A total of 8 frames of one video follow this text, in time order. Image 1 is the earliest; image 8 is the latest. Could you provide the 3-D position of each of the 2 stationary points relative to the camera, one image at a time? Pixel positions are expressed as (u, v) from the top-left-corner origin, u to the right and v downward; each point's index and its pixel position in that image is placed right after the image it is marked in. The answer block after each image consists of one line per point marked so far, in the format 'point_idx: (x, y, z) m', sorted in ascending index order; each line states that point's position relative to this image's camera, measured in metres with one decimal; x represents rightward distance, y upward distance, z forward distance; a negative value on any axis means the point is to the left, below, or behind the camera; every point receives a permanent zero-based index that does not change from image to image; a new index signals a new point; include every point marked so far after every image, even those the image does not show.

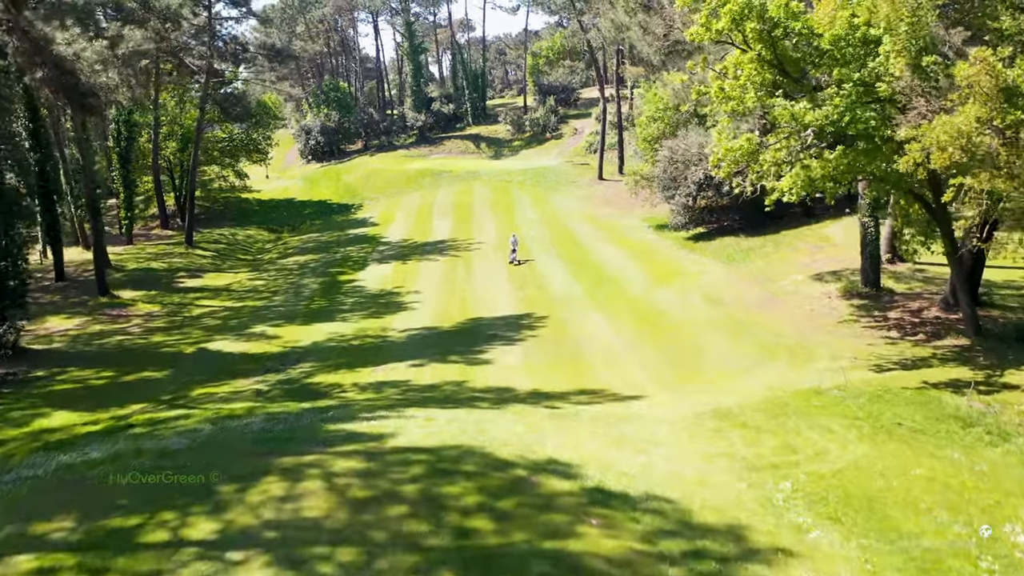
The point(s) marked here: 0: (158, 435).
0: (-4.7, -2.0, +10.3) m
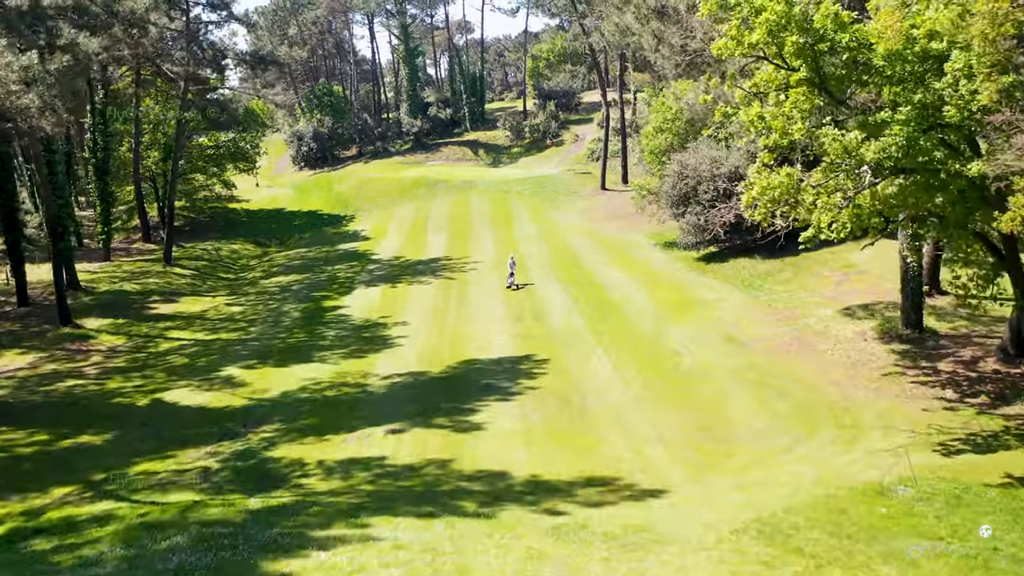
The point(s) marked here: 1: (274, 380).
0: (-4.8, -2.9, +8.1) m
1: (-5.5, -2.2, +17.9) m
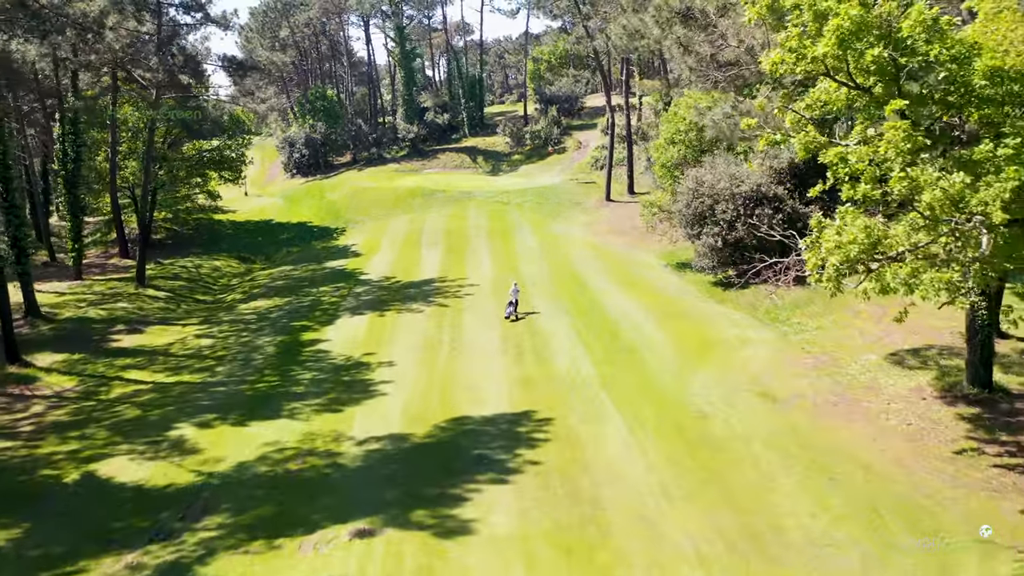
0: (-4.8, -3.8, +5.5) m
1: (-5.6, -3.1, +15.4) m
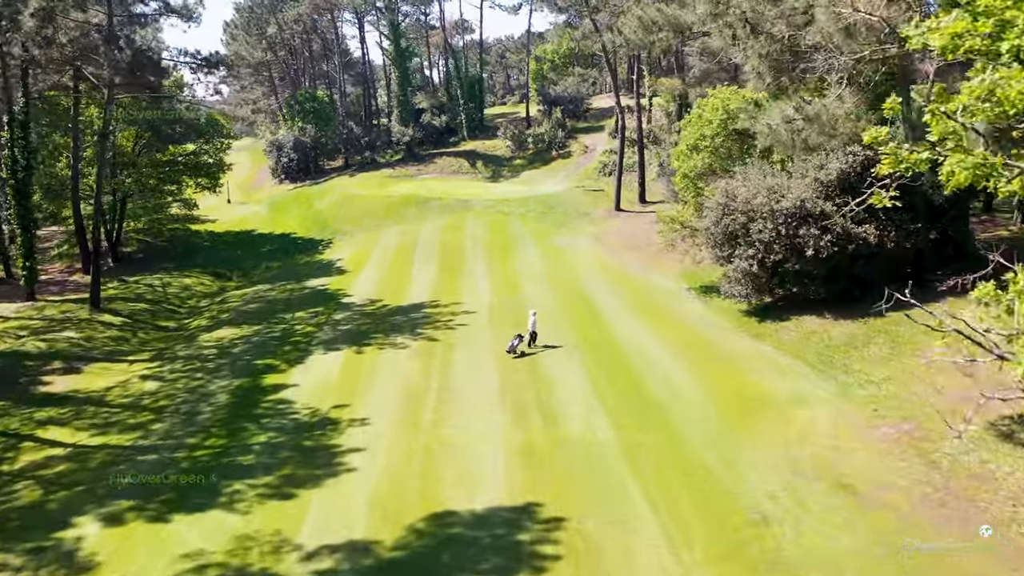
0: (-4.9, -4.7, +1.8) m
1: (-5.6, -4.0, +11.6) m
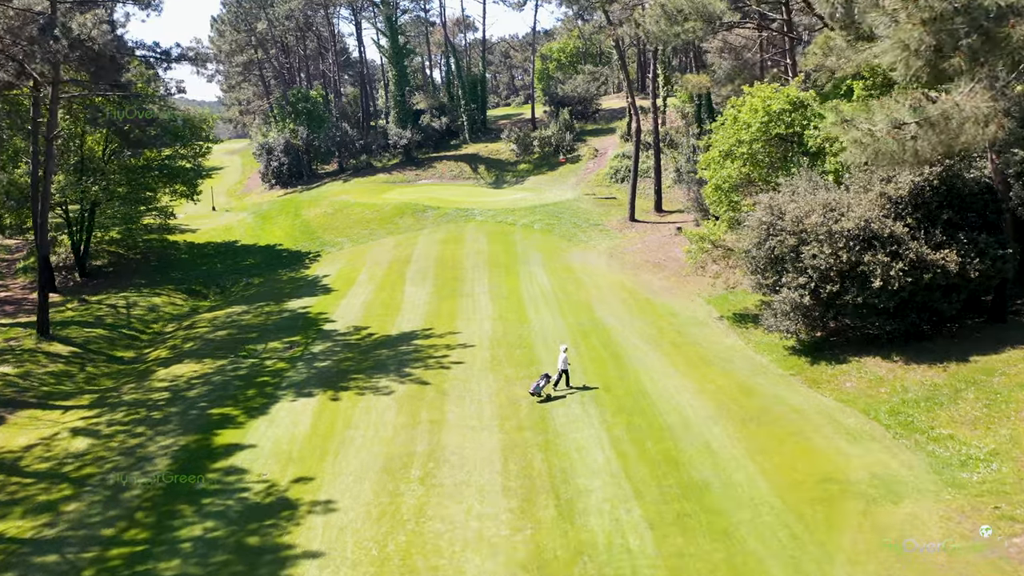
0: (-4.9, -5.5, -1.8) m
1: (-5.5, -4.8, +8.0) m
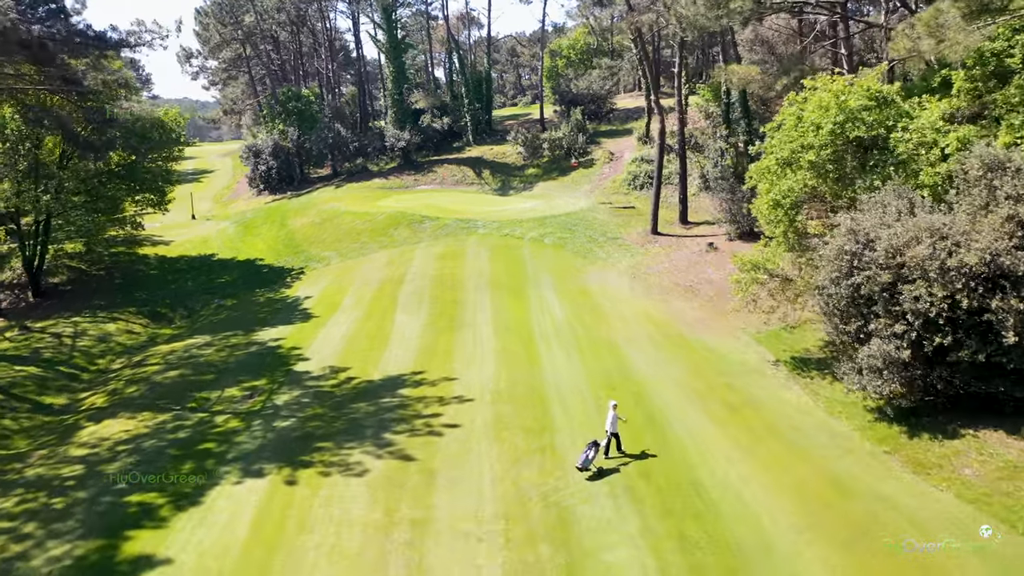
0: (-4.9, -6.5, -6.2) m
1: (-5.5, -5.8, +3.7) m
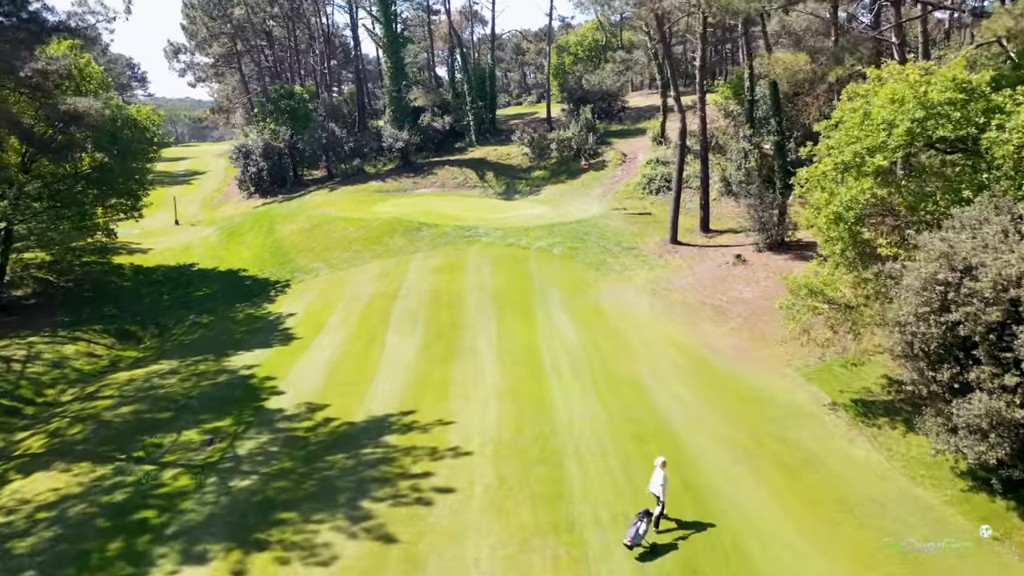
0: (-4.9, -7.0, -9.2) m
1: (-5.4, -6.3, +0.6) m
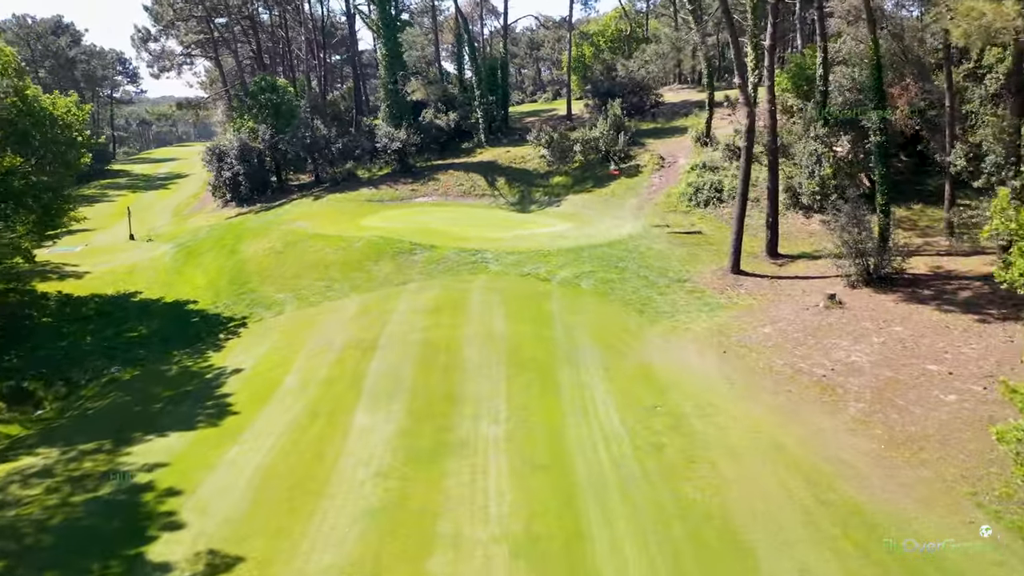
0: (-5.1, -8.4, -16.0) m
1: (-5.4, -7.7, -6.2) m
